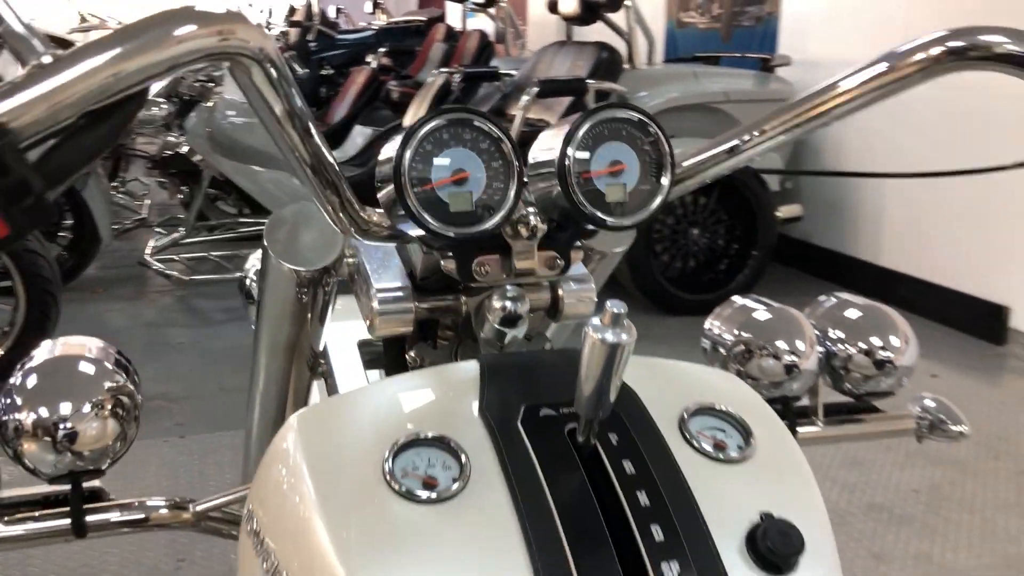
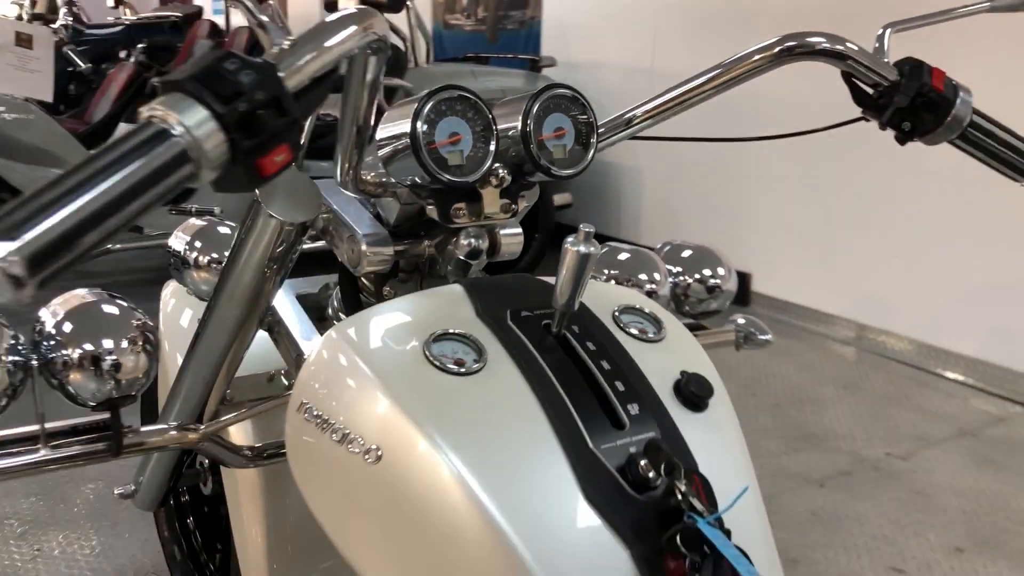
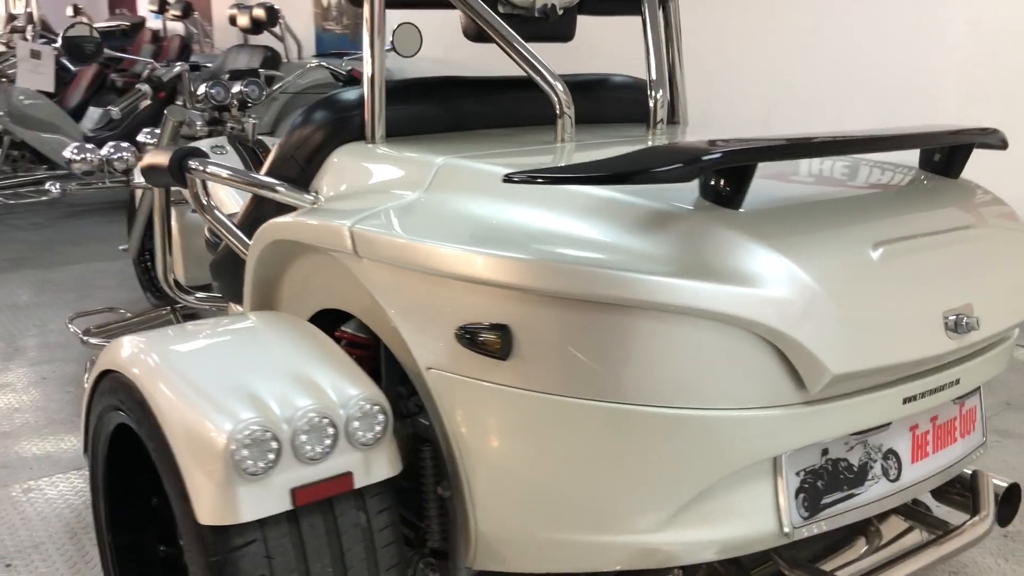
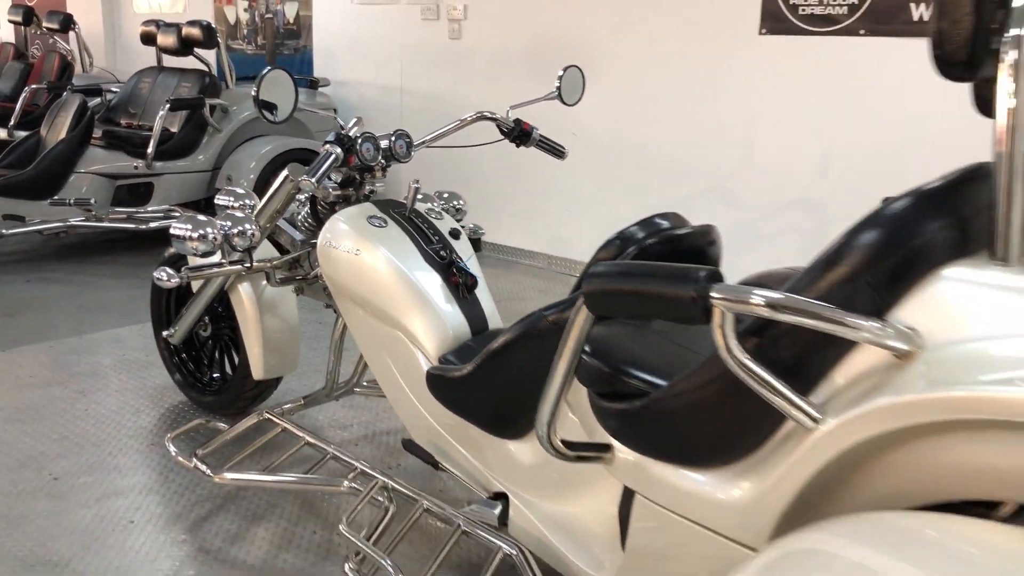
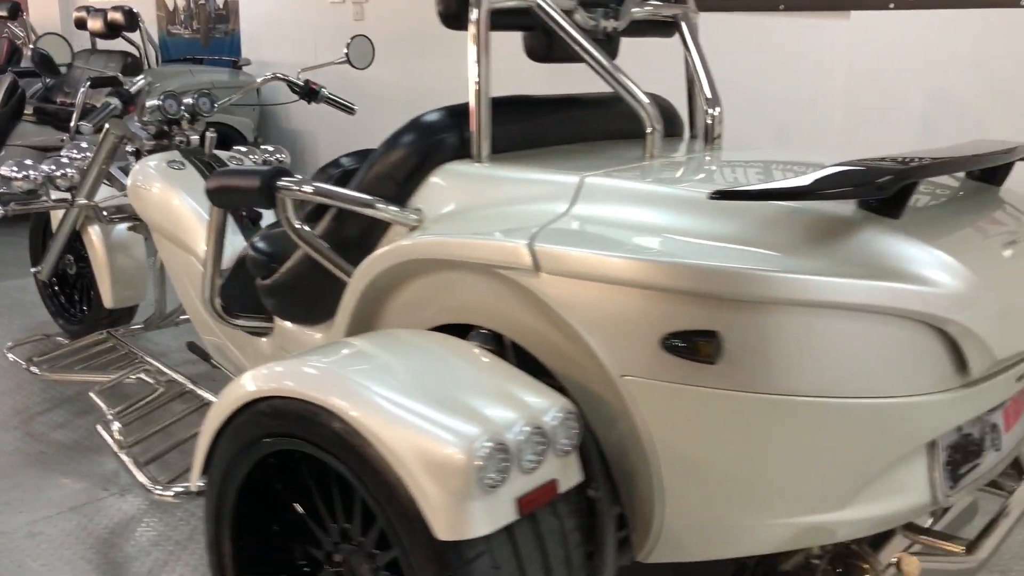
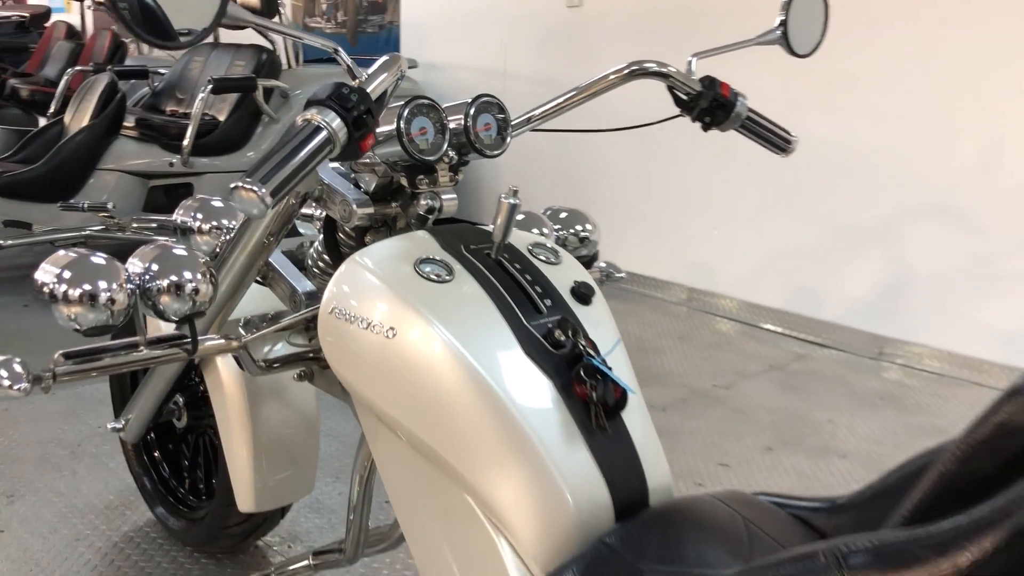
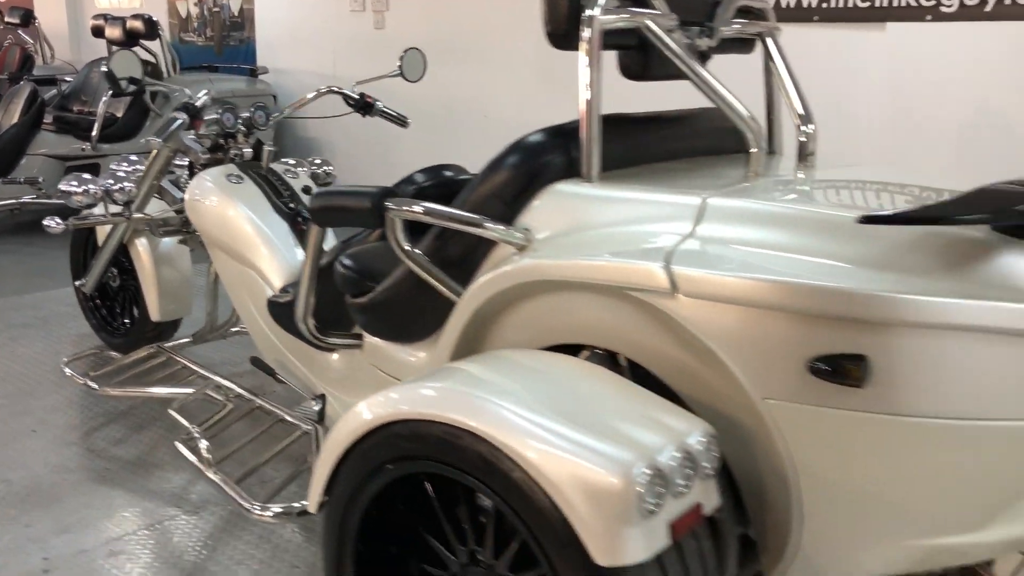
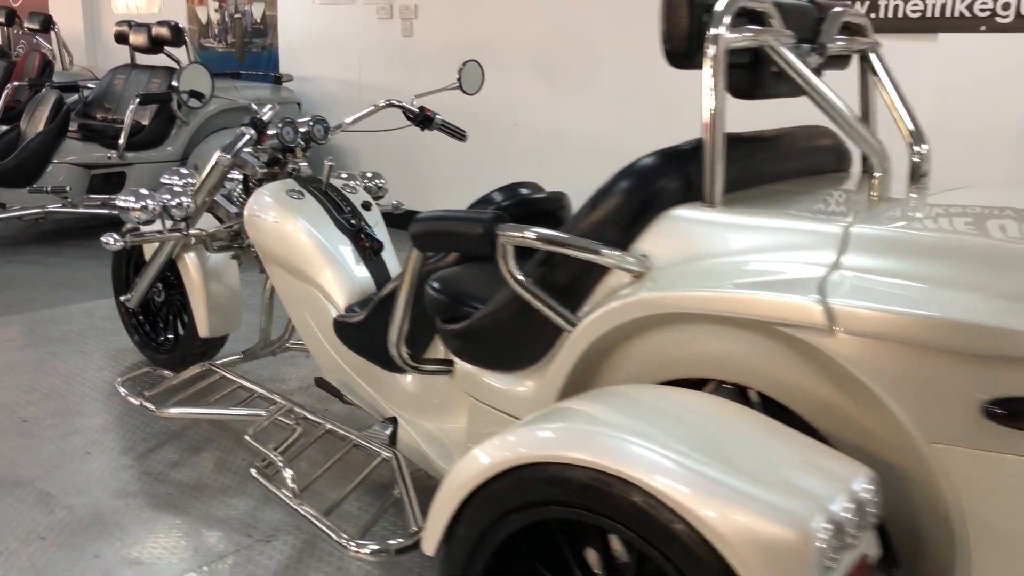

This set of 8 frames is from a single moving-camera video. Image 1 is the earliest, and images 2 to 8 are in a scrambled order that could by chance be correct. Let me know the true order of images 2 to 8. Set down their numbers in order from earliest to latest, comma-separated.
2, 6, 4, 8, 7, 5, 3
